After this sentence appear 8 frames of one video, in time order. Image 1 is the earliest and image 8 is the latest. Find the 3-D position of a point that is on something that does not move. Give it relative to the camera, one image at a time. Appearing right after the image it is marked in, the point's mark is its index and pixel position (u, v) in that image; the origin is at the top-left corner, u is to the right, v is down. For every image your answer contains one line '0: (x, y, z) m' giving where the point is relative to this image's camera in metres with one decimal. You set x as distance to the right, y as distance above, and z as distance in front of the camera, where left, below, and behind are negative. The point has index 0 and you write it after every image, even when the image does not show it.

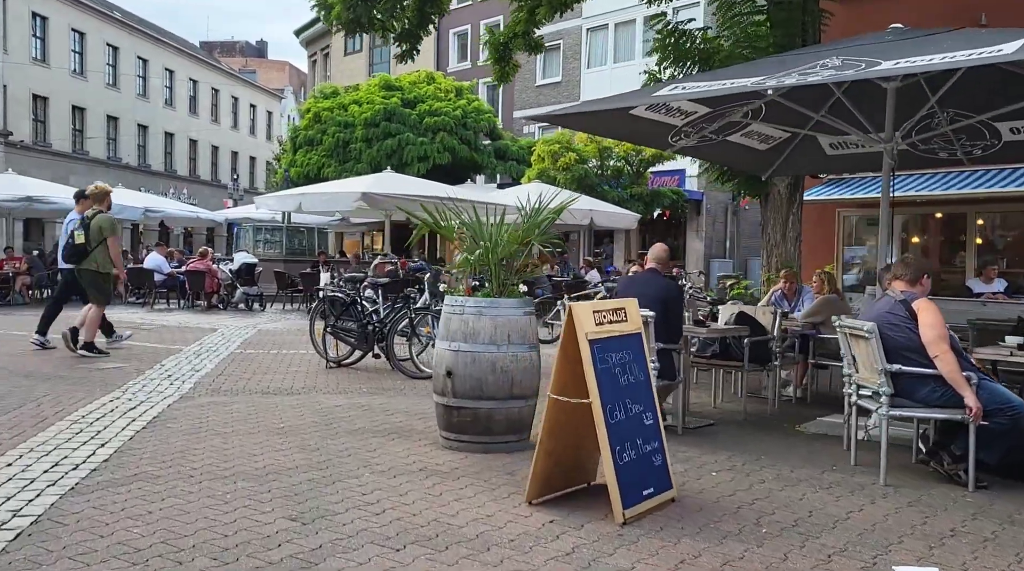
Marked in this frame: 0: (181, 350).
0: (-3.8, -0.8, +10.8) m
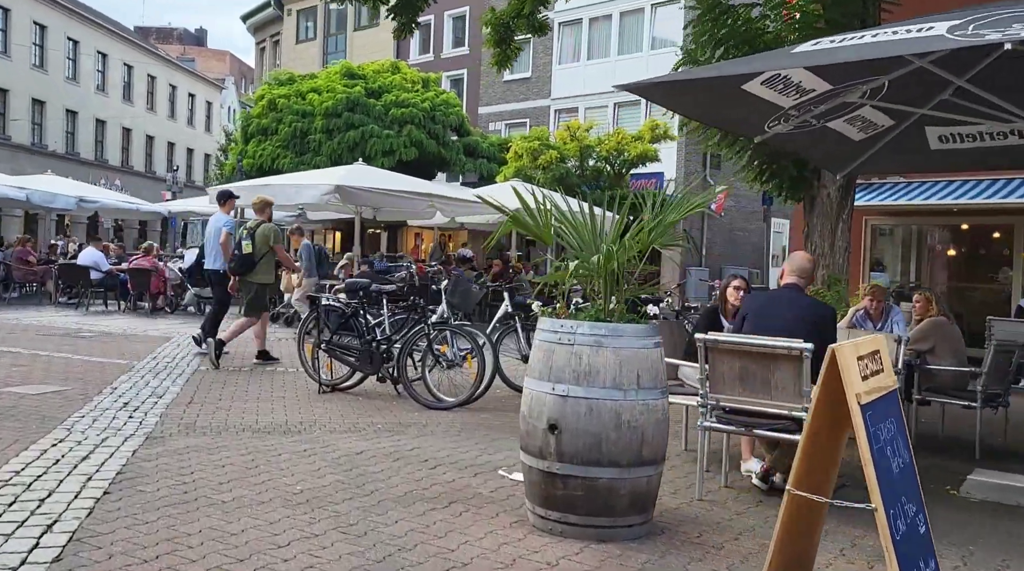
0: (-3.7, -0.8, +9.0) m
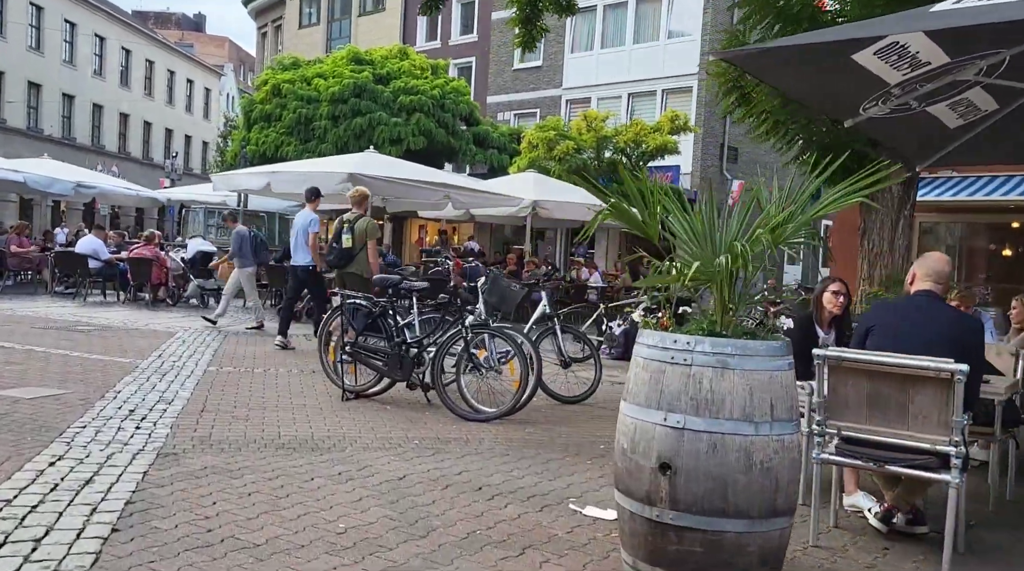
0: (-3.4, -0.8, +8.3) m
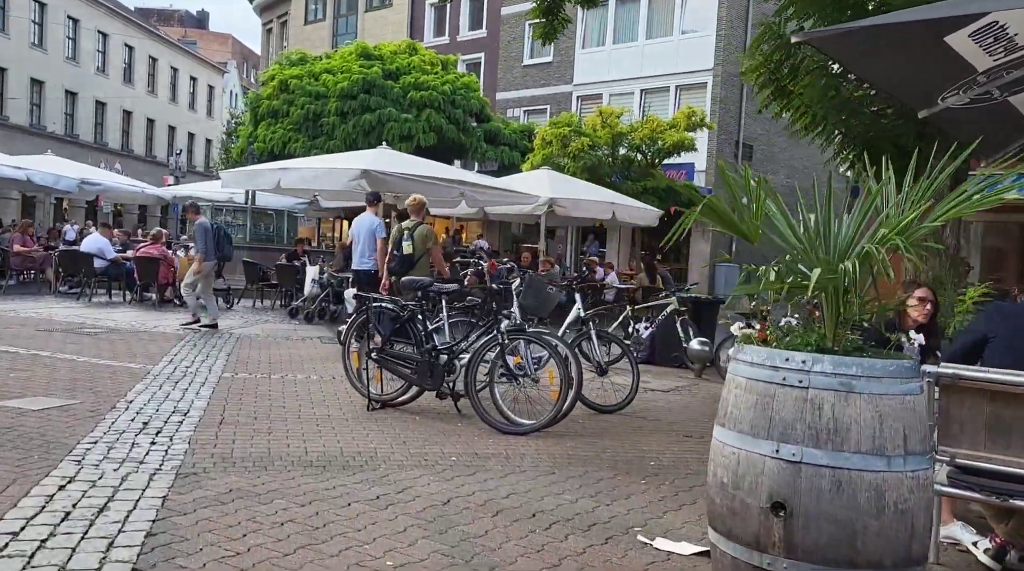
0: (-3.1, -0.8, +7.9) m
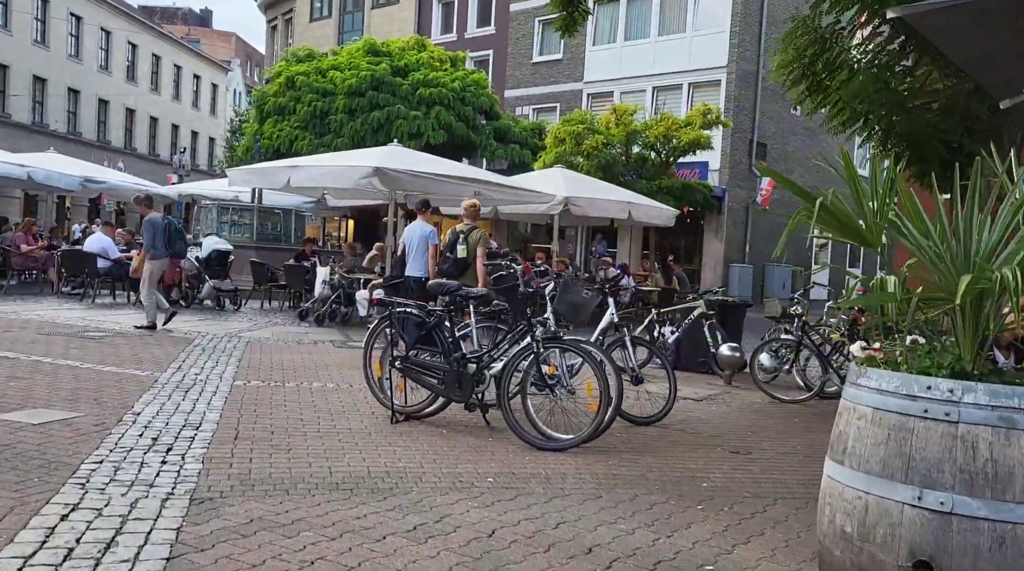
0: (-2.9, -0.8, +7.4) m
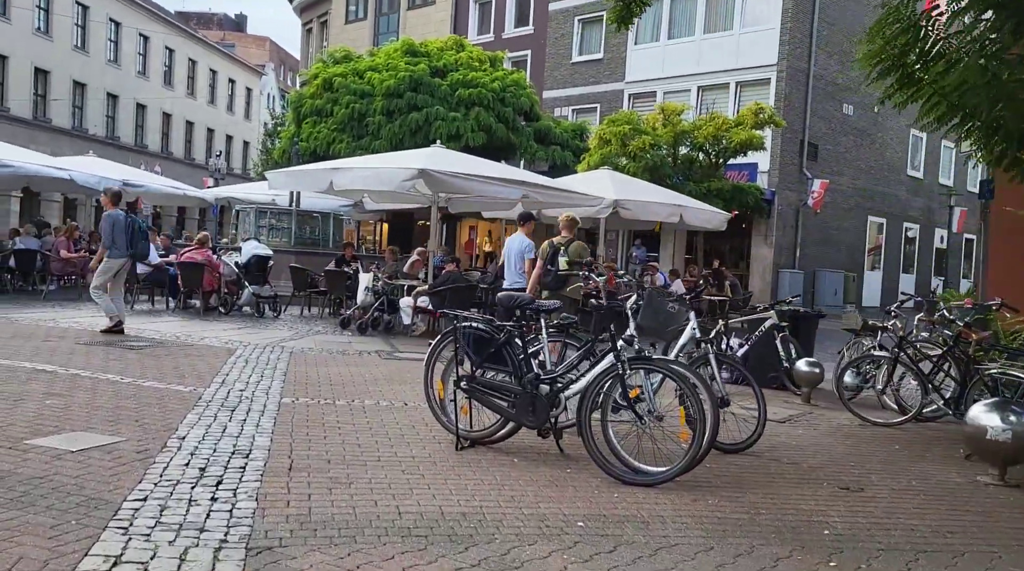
0: (-2.3, -0.9, +6.9) m
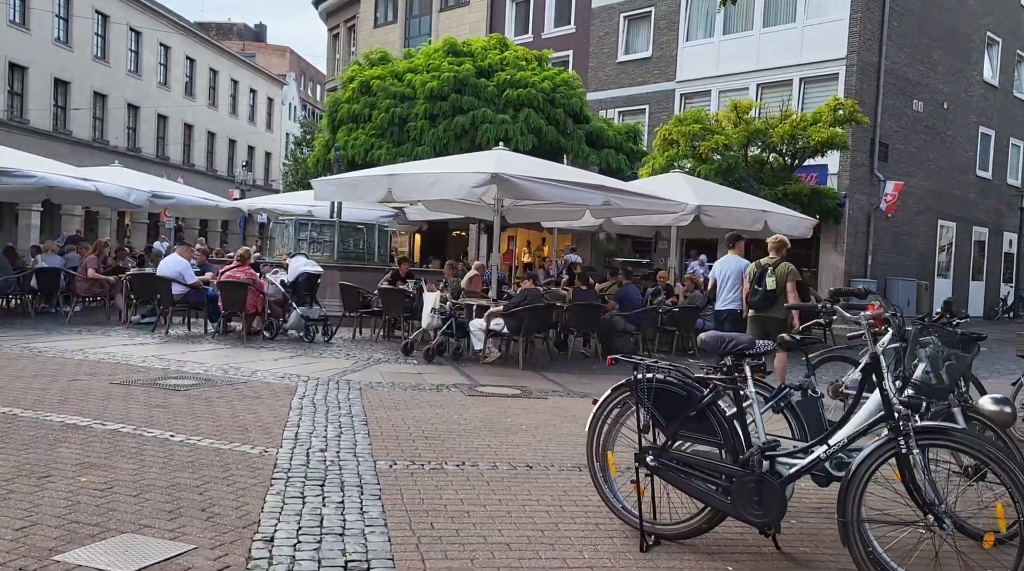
0: (-1.4, -1.1, +5.4) m
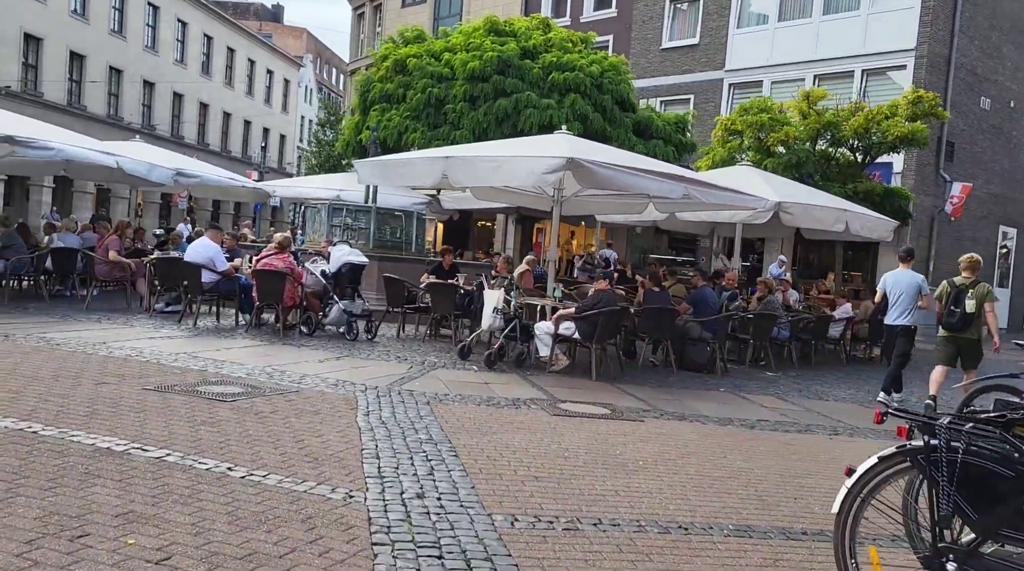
0: (-0.6, -1.1, +4.2) m
